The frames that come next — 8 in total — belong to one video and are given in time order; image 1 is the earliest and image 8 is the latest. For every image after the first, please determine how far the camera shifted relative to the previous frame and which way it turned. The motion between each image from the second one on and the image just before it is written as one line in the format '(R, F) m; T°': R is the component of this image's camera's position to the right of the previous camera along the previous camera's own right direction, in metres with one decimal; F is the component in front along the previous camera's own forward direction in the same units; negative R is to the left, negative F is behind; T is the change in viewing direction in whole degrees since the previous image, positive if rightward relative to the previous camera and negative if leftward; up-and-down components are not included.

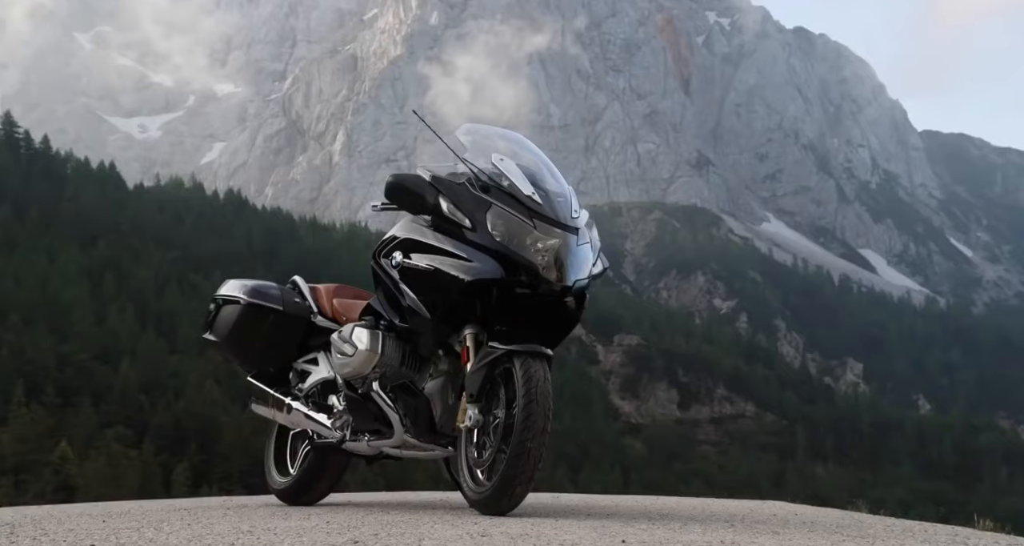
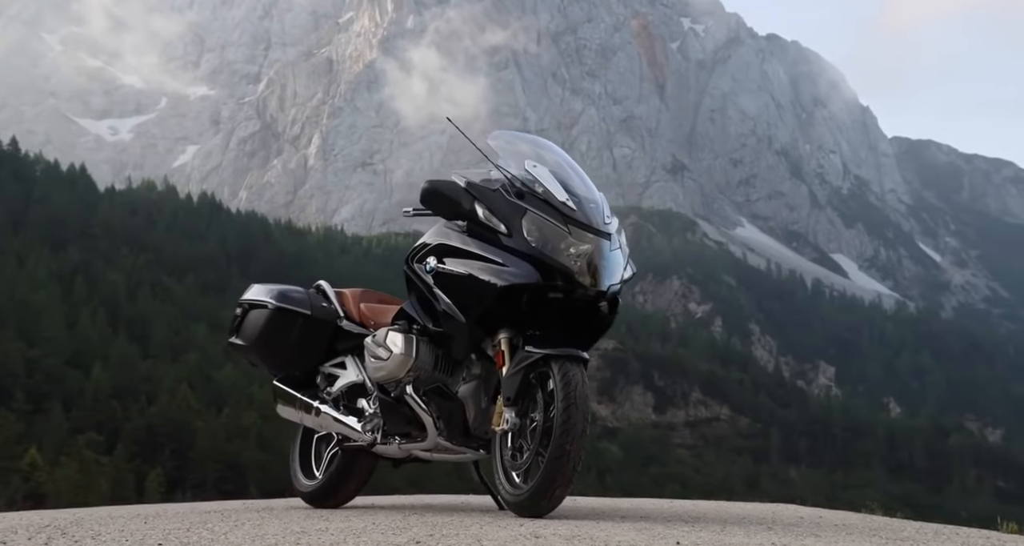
(-0.4, -0.1) m; +2°
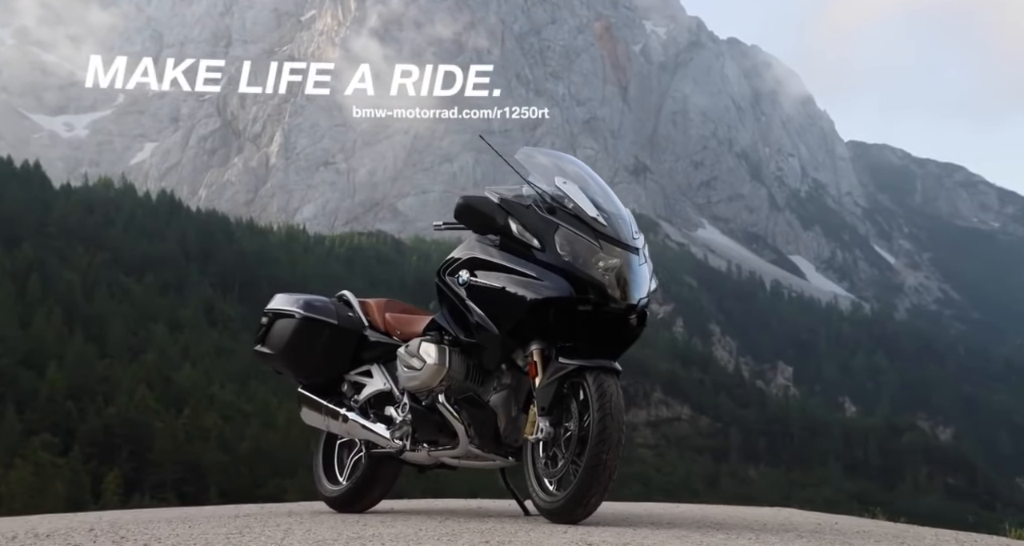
(-0.5, -0.3) m; +2°
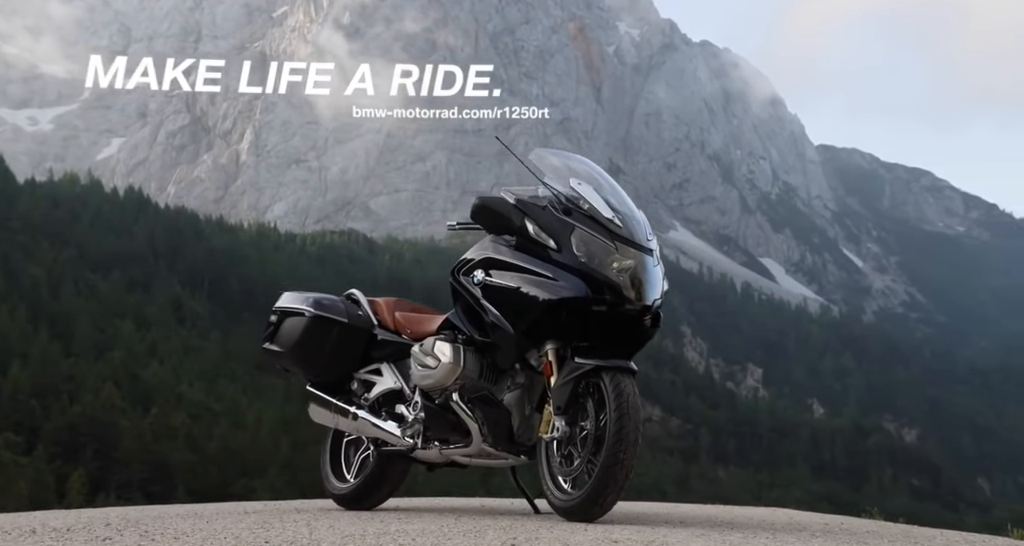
(-0.4, -0.1) m; +2°
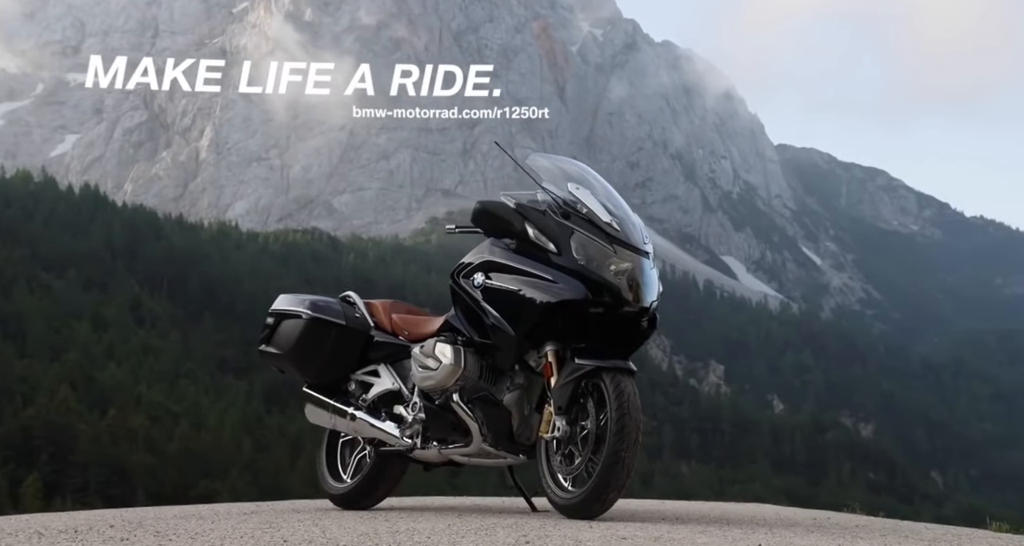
(-0.3, -0.2) m; +2°
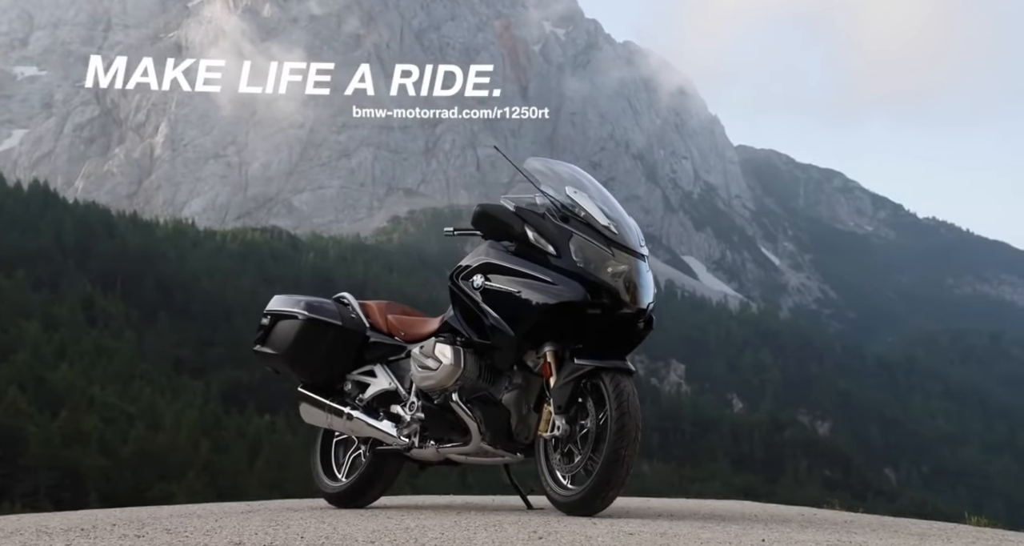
(-0.3, -0.1) m; +2°
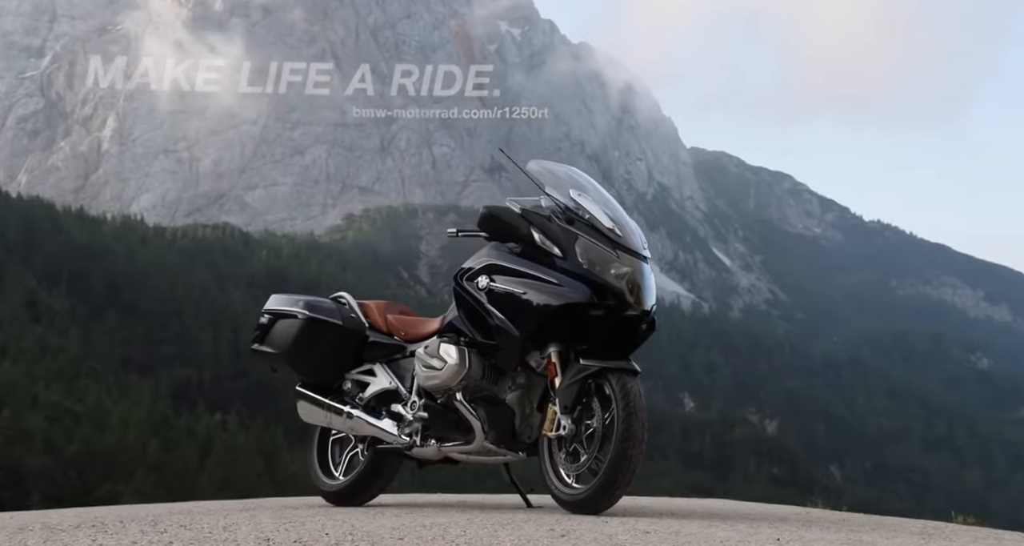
(-0.4, -0.1) m; +3°
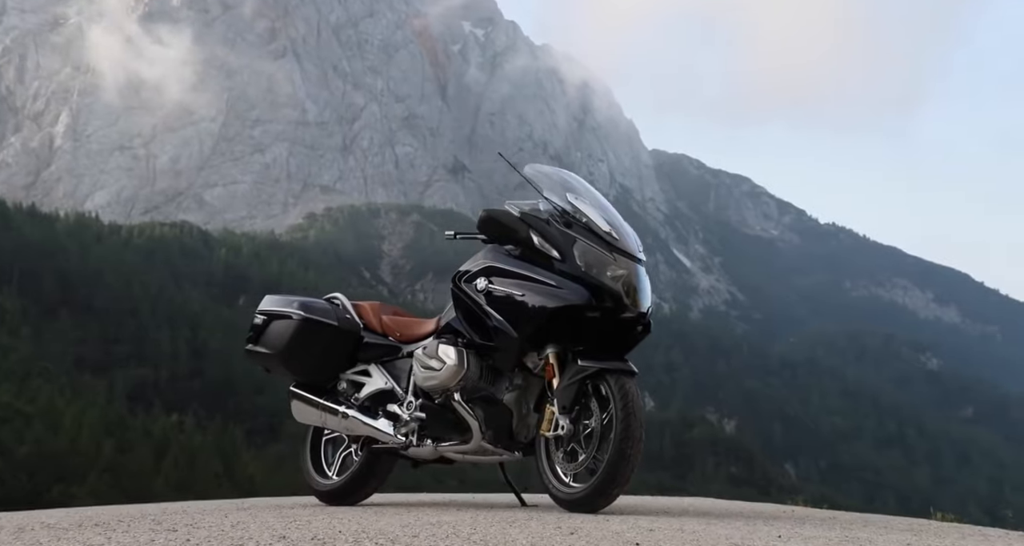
(-0.3, -0.1) m; +2°
